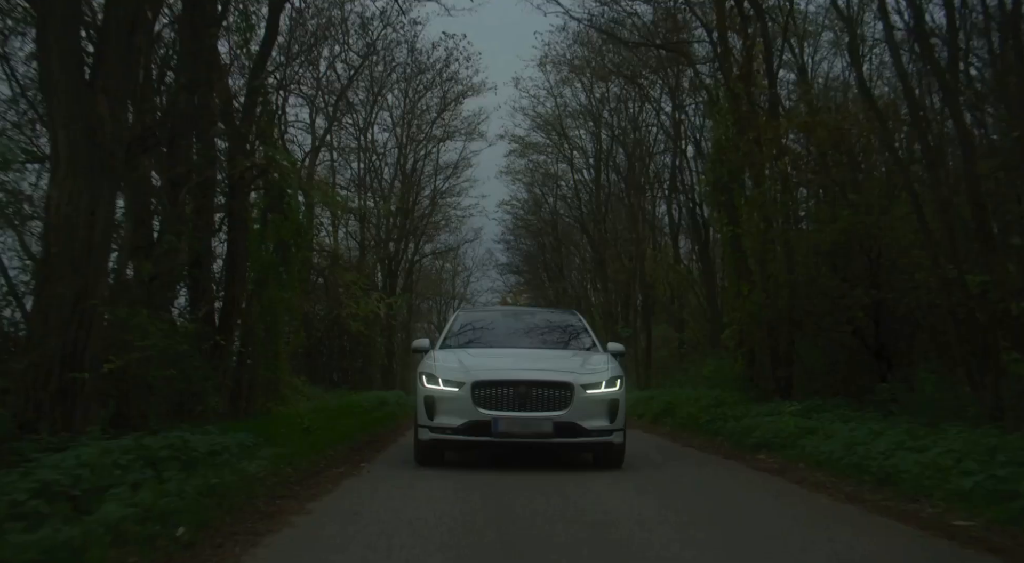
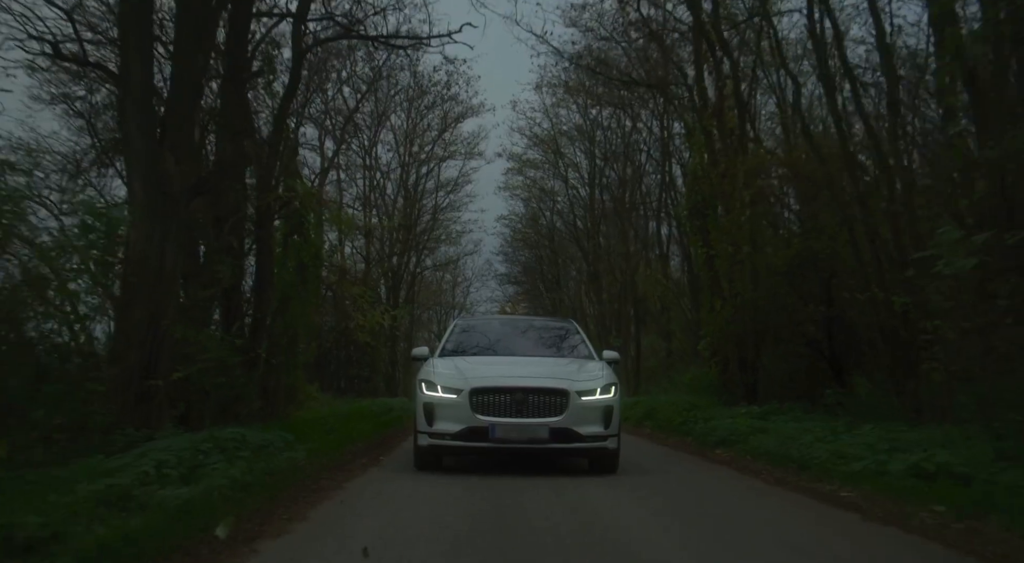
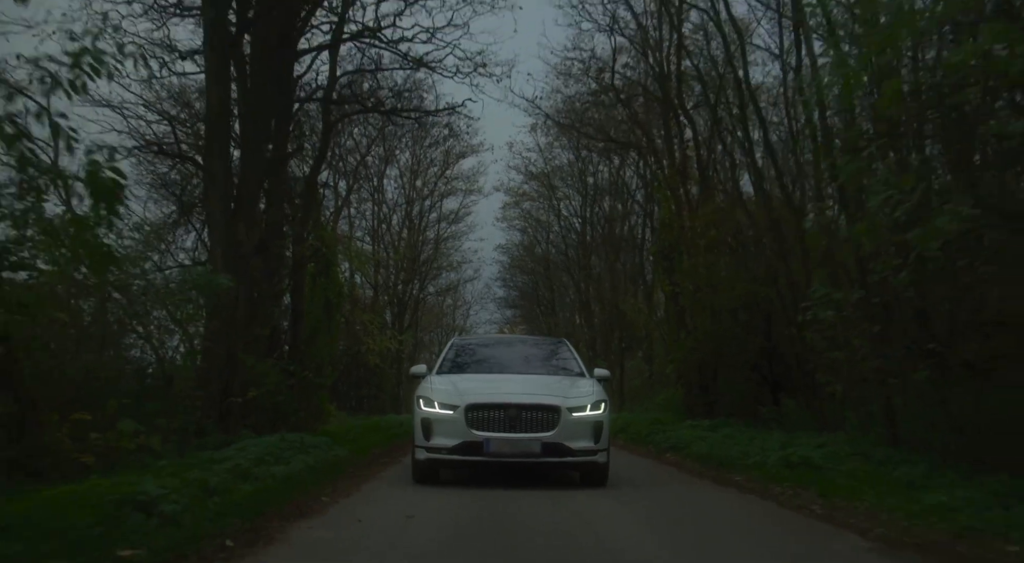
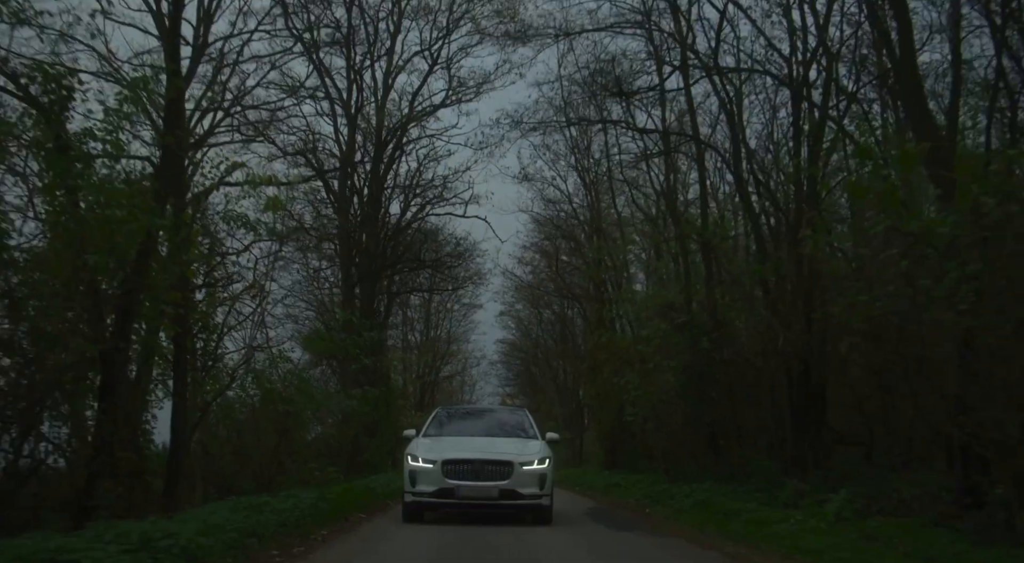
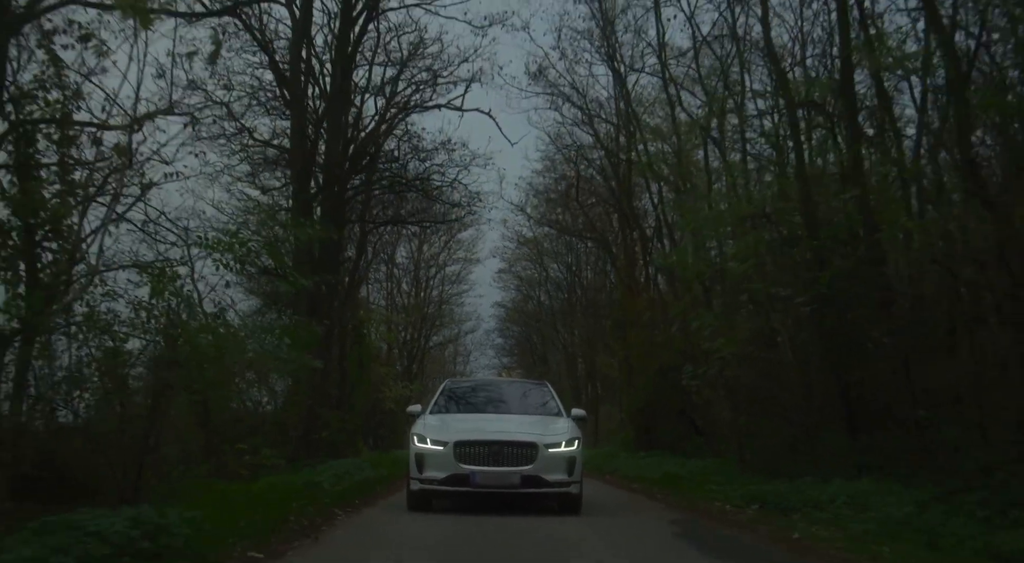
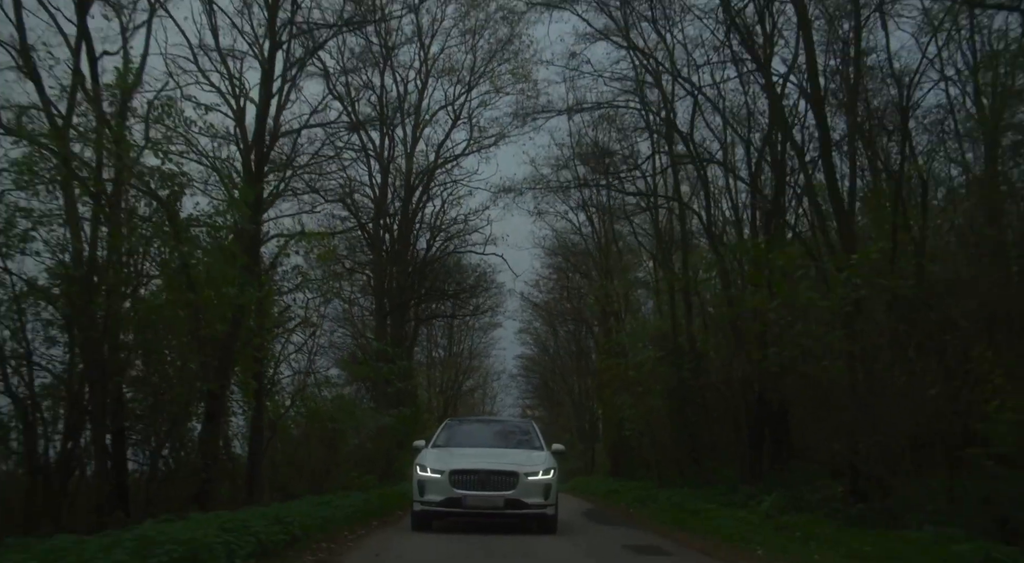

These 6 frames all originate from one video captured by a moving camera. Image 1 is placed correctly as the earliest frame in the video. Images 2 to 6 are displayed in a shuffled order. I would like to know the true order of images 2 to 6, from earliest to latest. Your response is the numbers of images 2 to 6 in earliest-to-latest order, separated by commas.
2, 3, 5, 4, 6
